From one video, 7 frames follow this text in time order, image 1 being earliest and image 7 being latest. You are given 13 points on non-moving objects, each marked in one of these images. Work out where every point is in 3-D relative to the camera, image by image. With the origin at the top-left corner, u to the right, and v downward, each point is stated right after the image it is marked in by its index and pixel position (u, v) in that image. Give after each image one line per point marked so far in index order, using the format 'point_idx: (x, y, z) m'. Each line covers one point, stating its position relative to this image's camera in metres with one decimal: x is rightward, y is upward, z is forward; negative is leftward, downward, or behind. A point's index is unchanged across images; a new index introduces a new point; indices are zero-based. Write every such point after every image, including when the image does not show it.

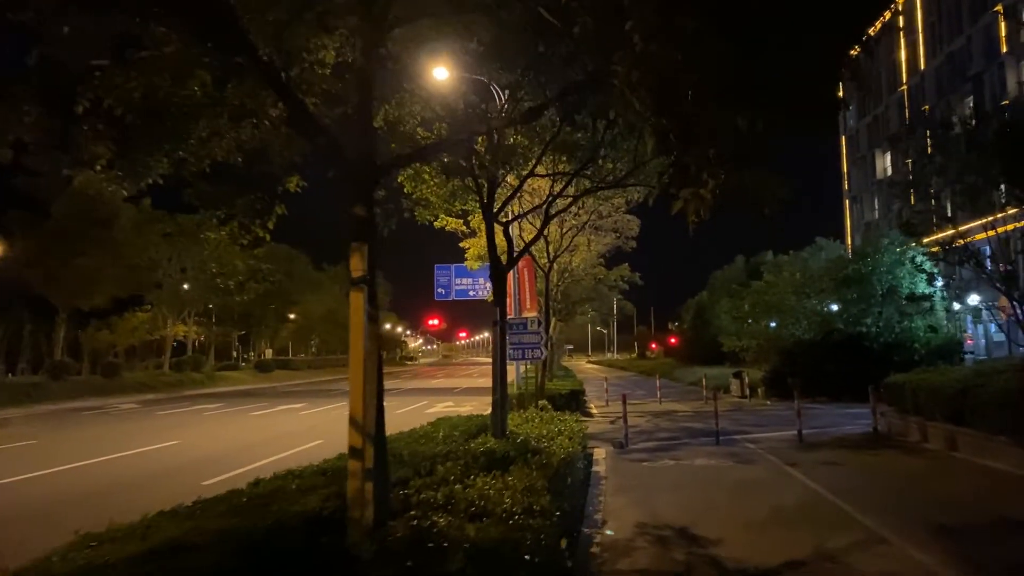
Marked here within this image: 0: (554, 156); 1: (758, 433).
0: (+0.8, +2.5, +14.9) m
1: (+5.6, -3.3, +18.5) m
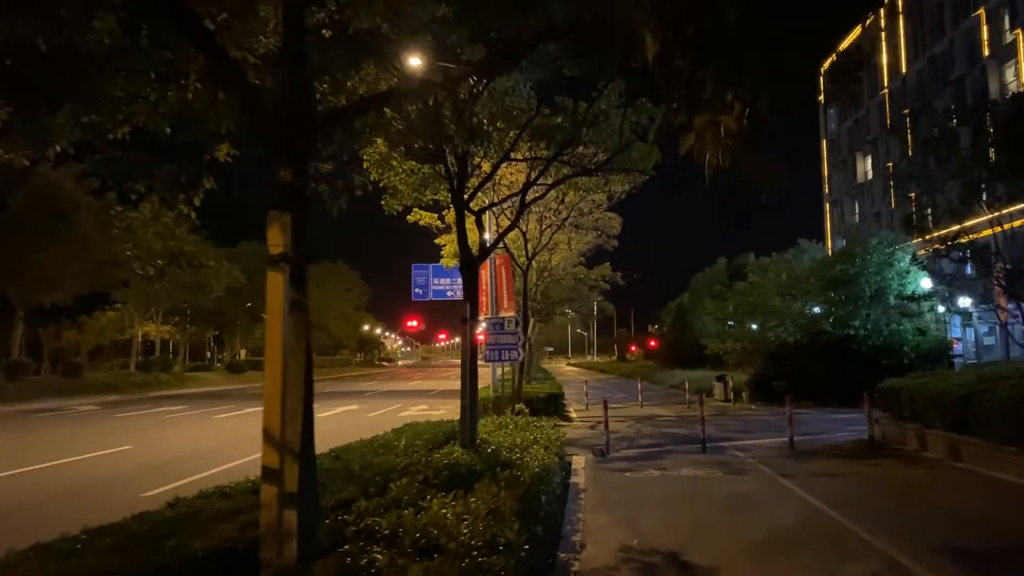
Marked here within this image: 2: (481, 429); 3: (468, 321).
0: (+0.3, +2.5, +13.8) m
1: (+5.0, -3.3, +17.4) m
2: (-0.5, -2.3, +12.9) m
3: (-0.7, -0.5, +11.9) m
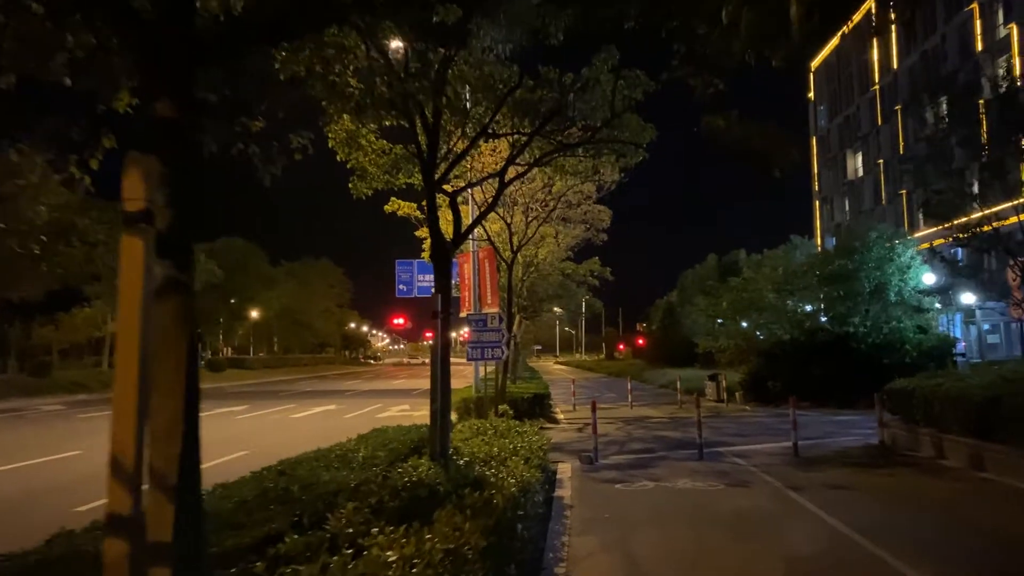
0: (0.0, +2.7, +12.5) m
1: (+4.6, -3.1, +16.2) m
2: (-0.8, -2.1, +11.6) m
3: (-1.0, -0.4, +10.5) m
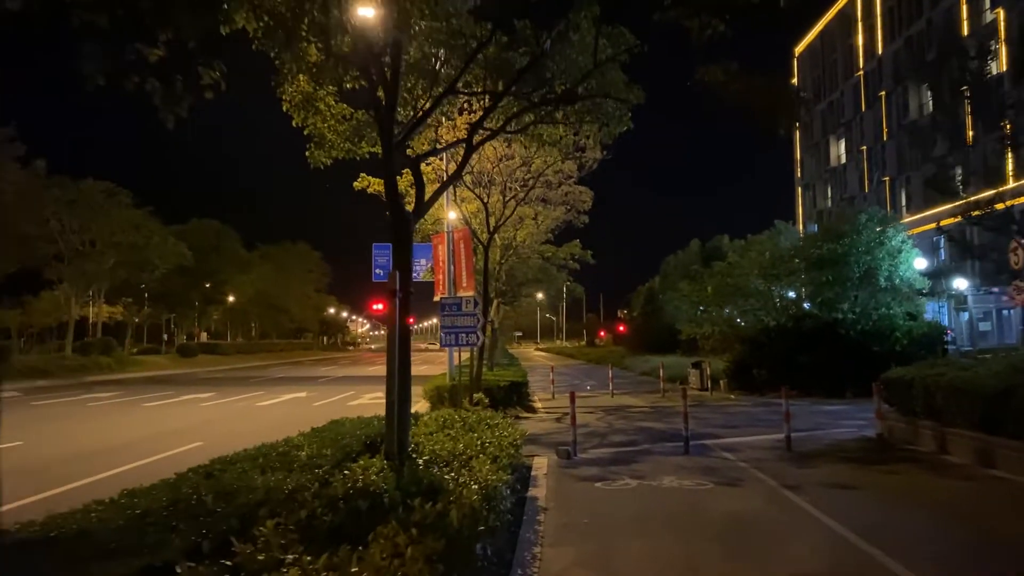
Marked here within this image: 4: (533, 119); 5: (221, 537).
0: (-0.4, +3.0, +11.3) m
1: (+4.1, -2.8, +15.2) m
2: (-1.2, -1.8, +10.5) m
3: (-1.3, -0.1, +9.4) m
4: (+0.3, +2.5, +12.0) m
5: (-1.7, -1.5, +4.9) m
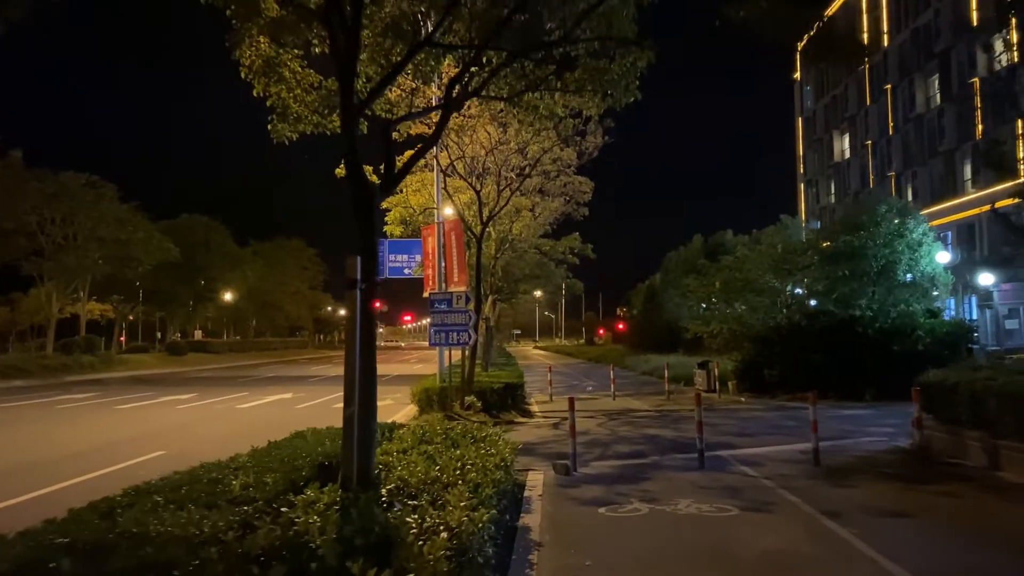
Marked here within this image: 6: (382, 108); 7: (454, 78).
0: (-0.5, +3.1, +9.7) m
1: (+4.0, -2.7, +13.6) m
2: (-1.4, -1.7, +8.9) m
3: (-1.4, 0.0, +7.8) m
4: (+0.2, +2.6, +10.4) m
5: (-1.9, -1.4, +3.4) m
6: (-1.6, +2.3, +10.4) m
7: (-0.6, +2.2, +8.9) m
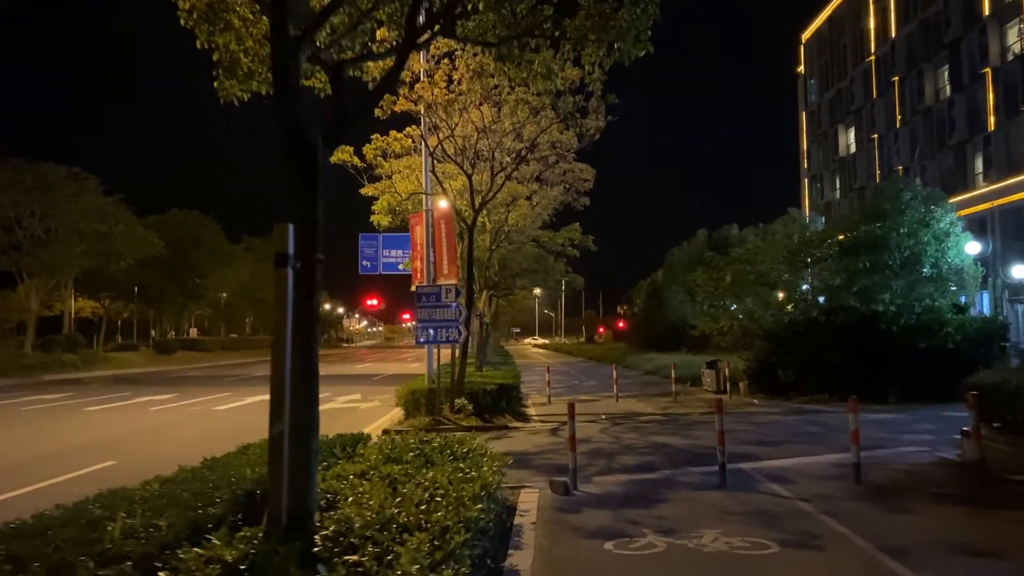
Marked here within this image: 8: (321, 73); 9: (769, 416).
0: (-0.6, +3.2, +8.0) m
1: (+3.9, -2.5, +11.9) m
2: (-1.5, -1.6, +7.2) m
3: (-1.6, +0.2, +6.1) m
4: (+0.1, +2.8, +8.6) m
5: (-2.0, -1.2, +1.6) m
6: (-1.7, +2.4, +8.7) m
7: (-0.7, +2.3, +7.2) m
8: (-2.0, +2.3, +8.6) m
9: (+5.7, -2.8, +18.1) m
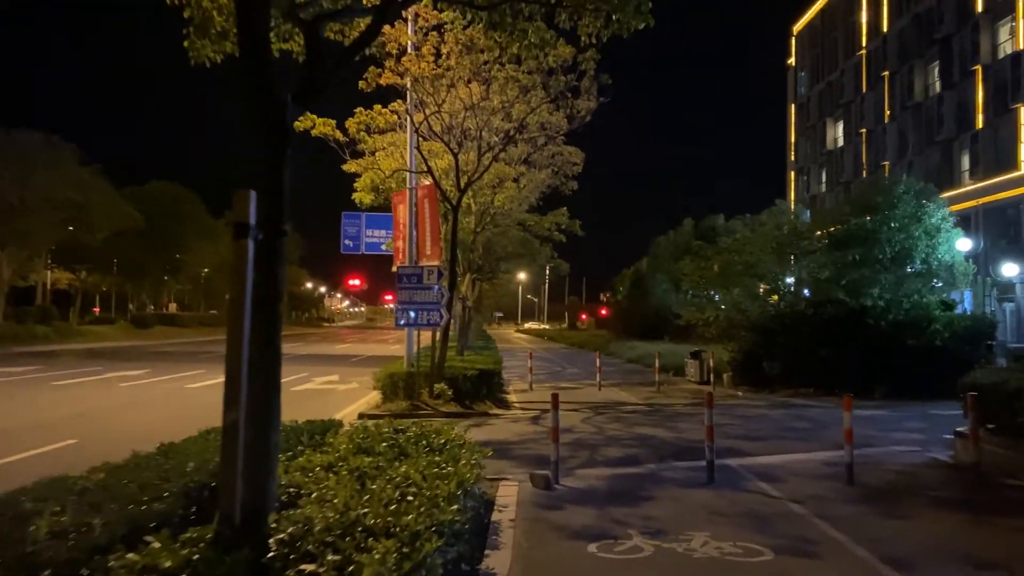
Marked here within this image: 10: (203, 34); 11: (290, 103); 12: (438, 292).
0: (-0.7, +3.4, +7.4) m
1: (+3.6, -2.4, +11.5) m
2: (-1.7, -1.4, +6.6) m
3: (-1.7, +0.3, +5.5) m
4: (0.0, +2.9, +8.1) m
5: (-2.0, -1.1, +1.1) m
6: (-1.8, +2.7, +8.1) m
7: (-0.8, +2.5, +6.6) m
8: (-2.1, +2.5, +8.0) m
9: (+5.3, -2.6, +17.7) m
10: (-3.4, +2.8, +9.2) m
11: (-1.5, +1.3, +5.9) m
12: (-1.5, 0.0, +16.1) m
